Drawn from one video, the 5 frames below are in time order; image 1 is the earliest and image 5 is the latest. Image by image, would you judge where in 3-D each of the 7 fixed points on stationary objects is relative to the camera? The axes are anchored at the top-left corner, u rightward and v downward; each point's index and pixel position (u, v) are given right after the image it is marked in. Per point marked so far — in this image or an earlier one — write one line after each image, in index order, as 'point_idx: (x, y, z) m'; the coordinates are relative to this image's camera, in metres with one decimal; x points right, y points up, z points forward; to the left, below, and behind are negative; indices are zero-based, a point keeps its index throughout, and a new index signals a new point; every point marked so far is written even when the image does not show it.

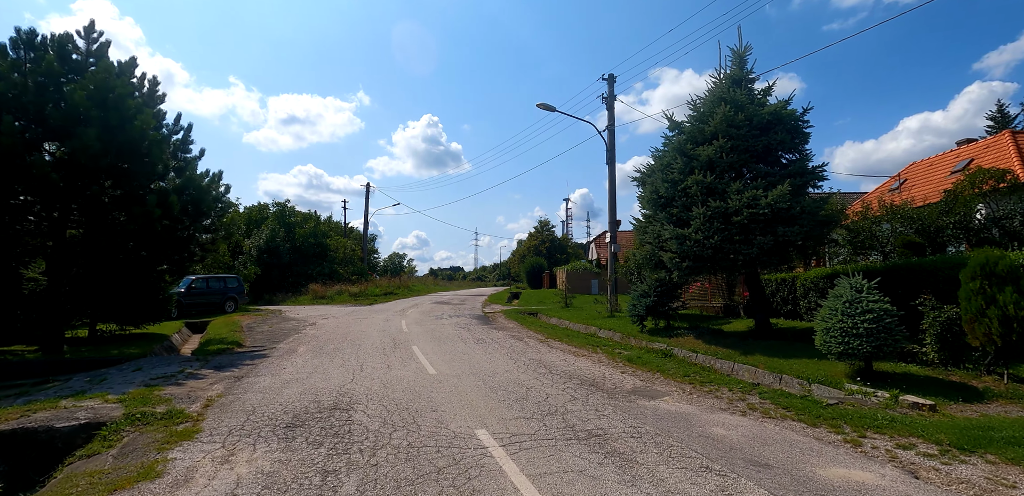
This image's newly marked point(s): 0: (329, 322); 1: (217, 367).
0: (-6.7, -2.7, +18.9) m
1: (-5.7, -2.3, +9.9) m
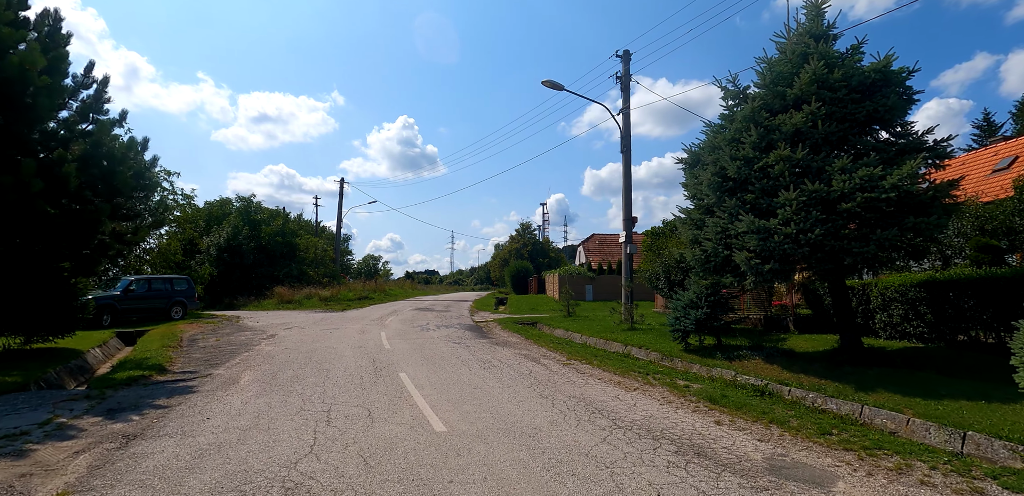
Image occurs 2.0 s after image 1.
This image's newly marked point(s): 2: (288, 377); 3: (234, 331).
0: (-6.7, -2.6, +15.6) m
1: (-5.2, -2.1, +6.6) m
2: (-3.8, -2.2, +8.6) m
3: (-9.7, -2.9, +17.9) m
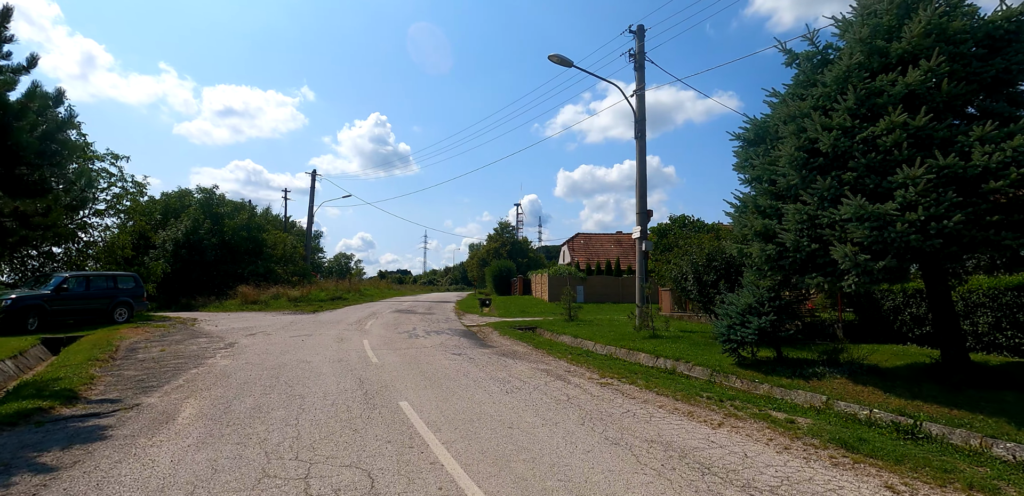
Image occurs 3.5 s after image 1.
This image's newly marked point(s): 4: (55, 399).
0: (-6.6, -2.4, +13.1) m
1: (-4.6, -1.9, +4.2) m
2: (-3.2, -2.0, +6.3) m
3: (-9.7, -2.7, +15.2) m
4: (-6.1, -2.0, +6.8) m
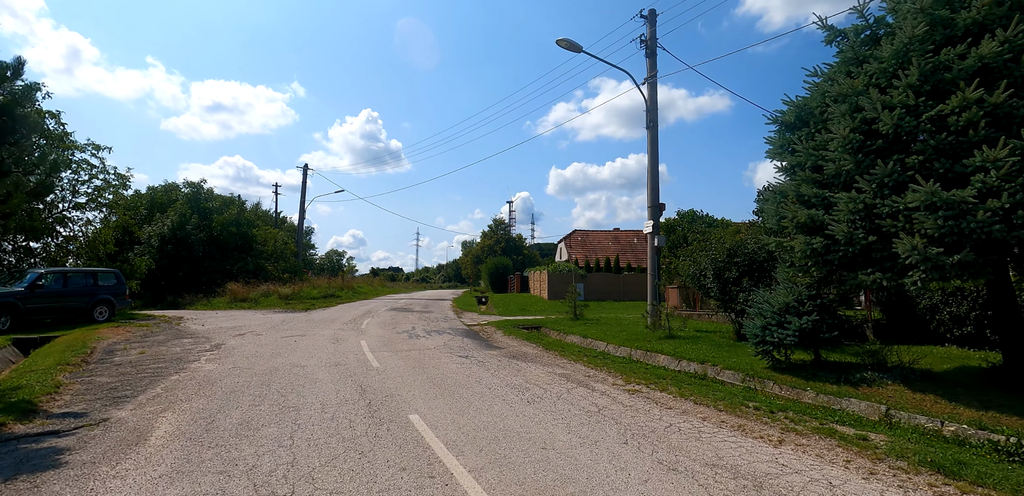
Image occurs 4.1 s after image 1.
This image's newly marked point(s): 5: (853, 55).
0: (-6.4, -2.2, +12.2) m
1: (-4.2, -1.8, +3.3) m
2: (-2.9, -1.9, +5.4) m
3: (-9.5, -2.5, +14.3) m
4: (-5.8, -1.9, +5.9) m
5: (+5.1, +2.9, +7.6) m
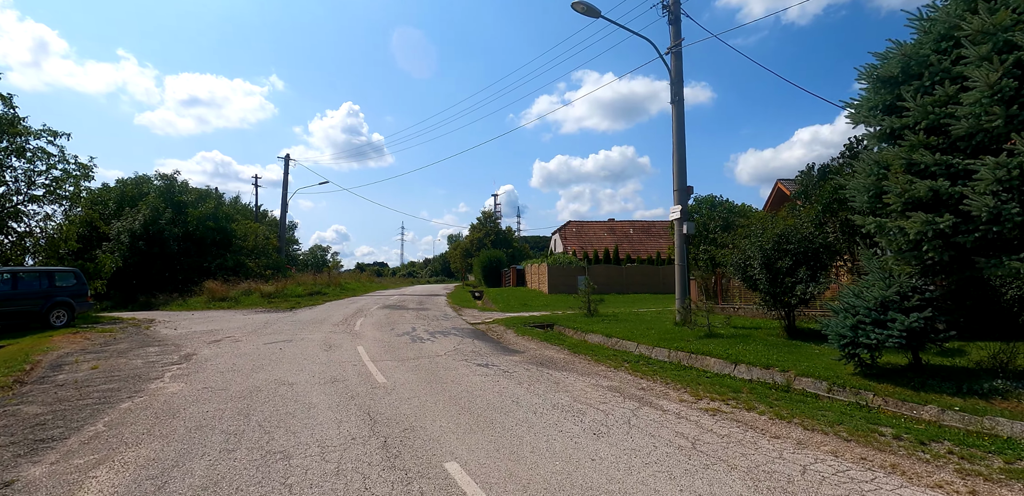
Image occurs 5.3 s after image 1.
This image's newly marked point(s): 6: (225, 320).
0: (-5.9, -2.1, +10.4) m
1: (-3.5, -1.8, +1.6) m
2: (-2.3, -1.8, +3.7) m
3: (-9.1, -2.4, +12.4) m
4: (-5.1, -1.8, +4.1) m
5: (+5.6, +3.1, +6.1) m
6: (-10.6, -2.7, +19.0) m
